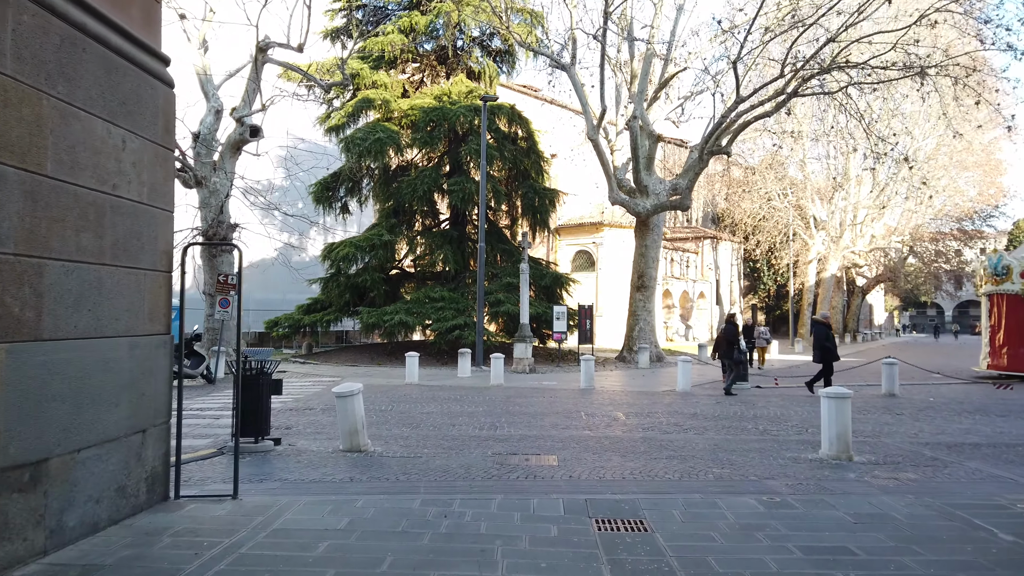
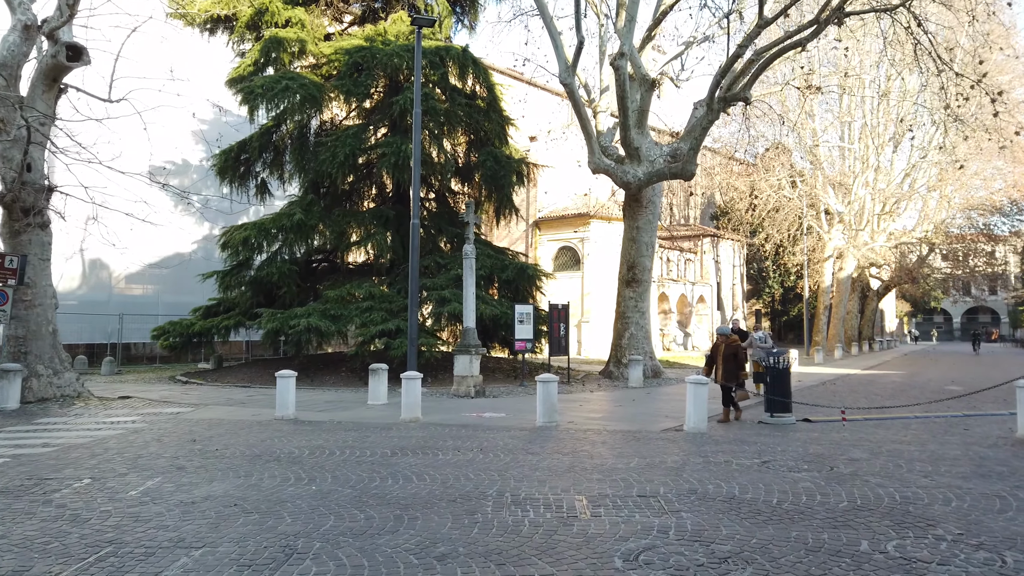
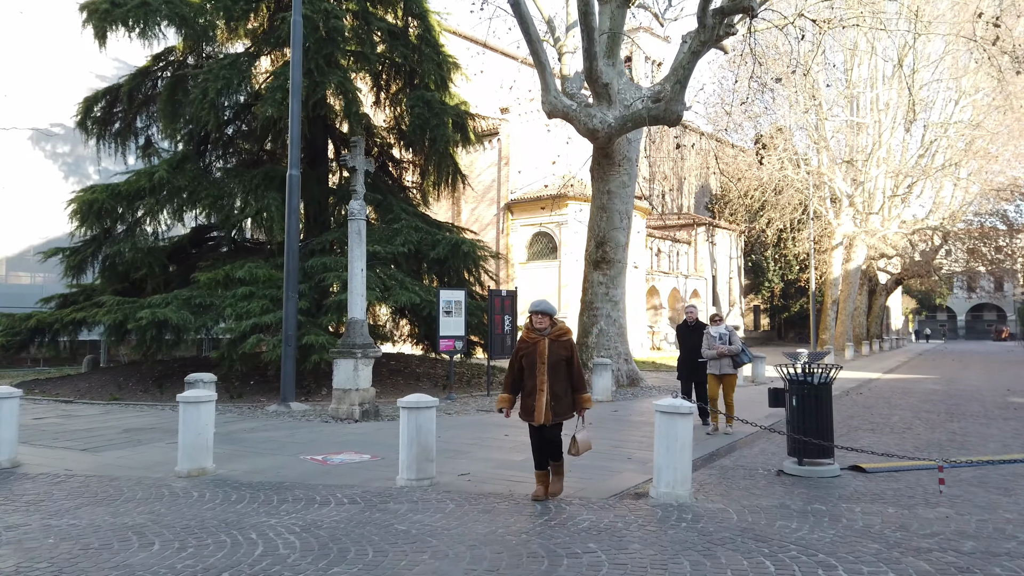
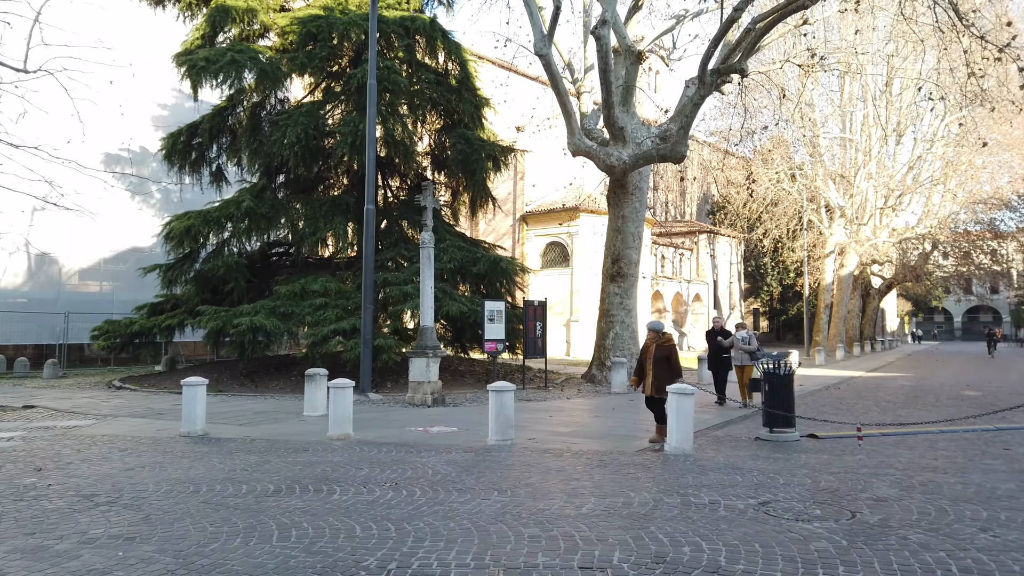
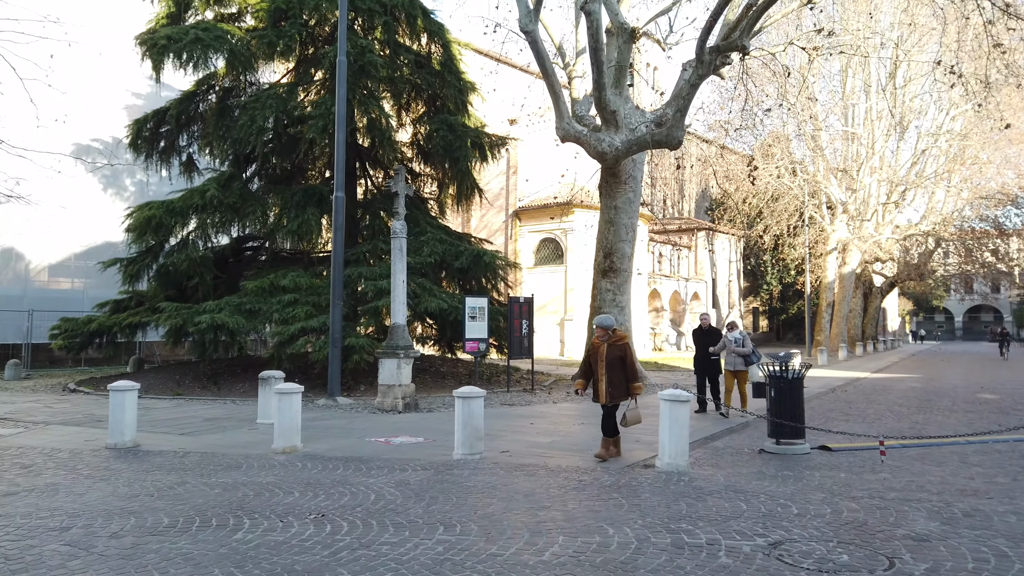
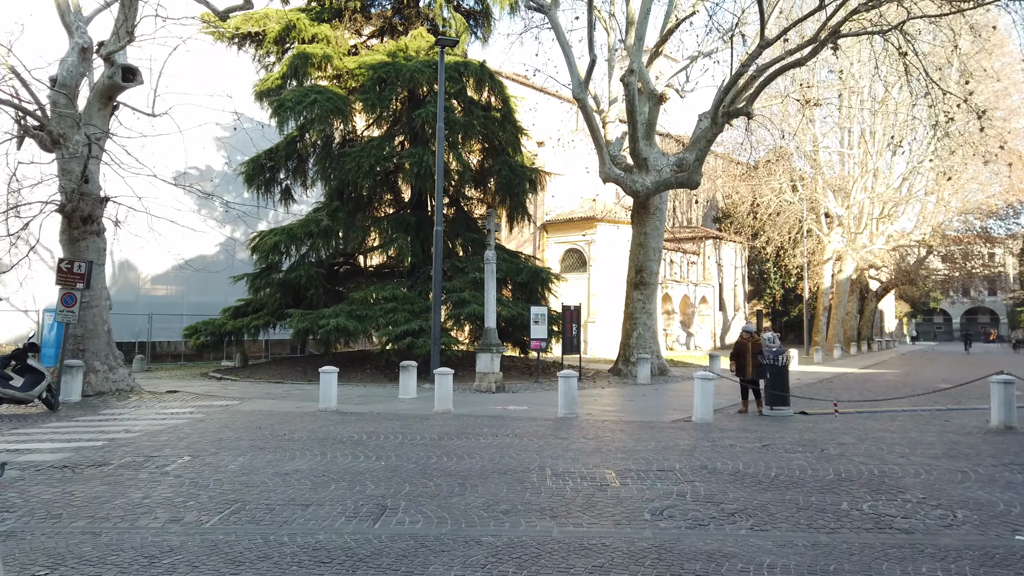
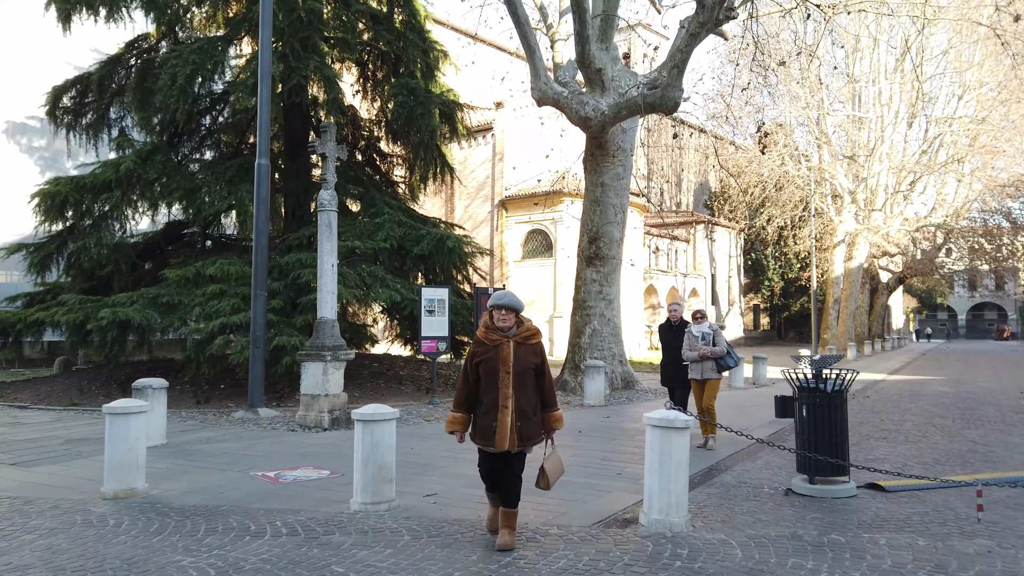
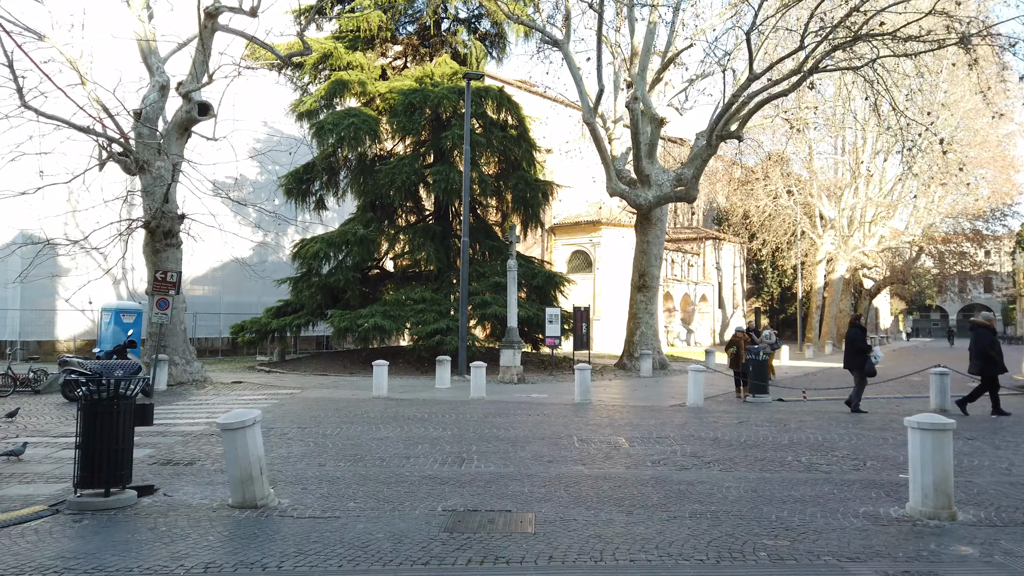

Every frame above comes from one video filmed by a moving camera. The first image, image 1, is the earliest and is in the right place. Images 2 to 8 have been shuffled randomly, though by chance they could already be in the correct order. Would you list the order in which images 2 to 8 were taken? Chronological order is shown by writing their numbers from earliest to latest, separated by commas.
8, 6, 2, 4, 5, 3, 7
